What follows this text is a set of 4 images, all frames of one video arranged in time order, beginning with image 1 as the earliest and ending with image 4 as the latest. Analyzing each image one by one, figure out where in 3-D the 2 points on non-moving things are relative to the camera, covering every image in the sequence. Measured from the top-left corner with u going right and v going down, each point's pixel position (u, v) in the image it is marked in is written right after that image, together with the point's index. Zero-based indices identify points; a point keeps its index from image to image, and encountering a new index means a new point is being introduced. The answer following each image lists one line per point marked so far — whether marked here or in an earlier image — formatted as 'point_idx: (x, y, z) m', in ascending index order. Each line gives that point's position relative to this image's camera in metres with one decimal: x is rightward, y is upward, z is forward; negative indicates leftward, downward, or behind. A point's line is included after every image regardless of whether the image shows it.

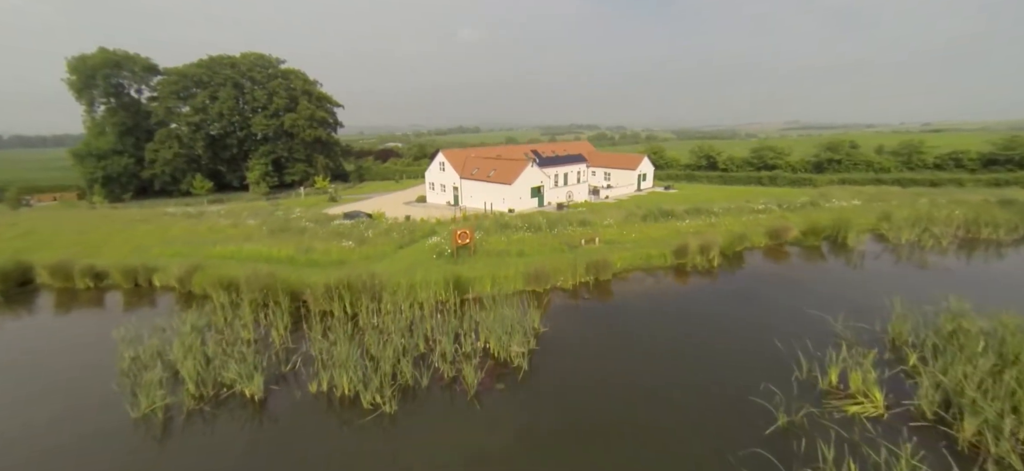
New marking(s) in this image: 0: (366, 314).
0: (-3.2, -1.7, +9.4) m
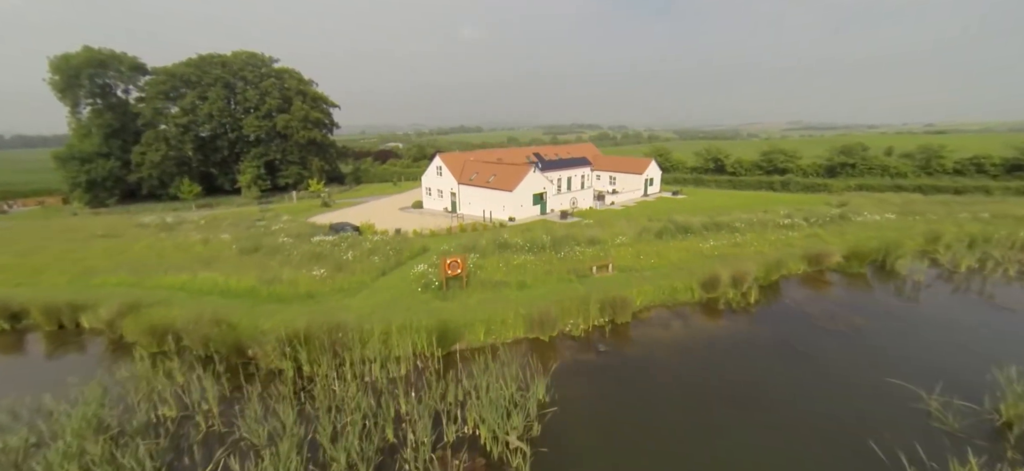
0: (-3.3, -2.5, +7.4) m
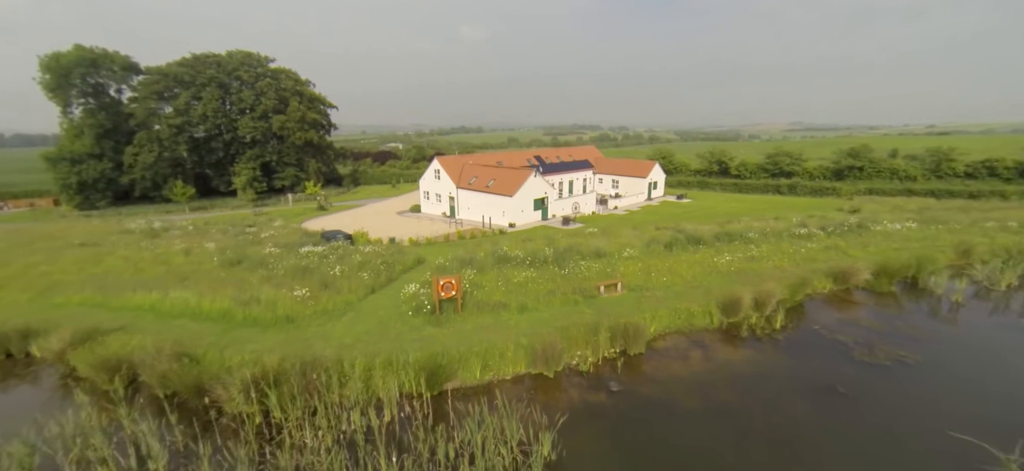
0: (-3.3, -2.9, +6.3) m
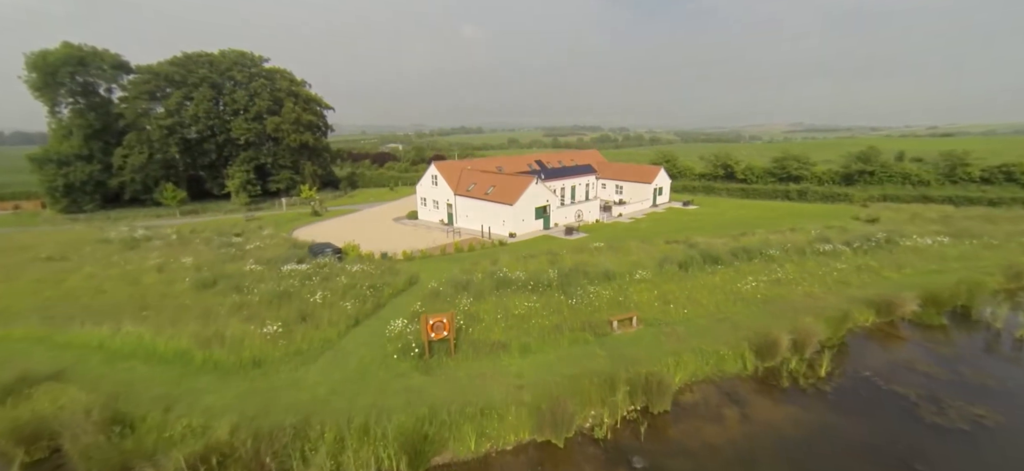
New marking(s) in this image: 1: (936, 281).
0: (-3.2, -3.6, +4.9) m
1: (+13.0, -1.4, +13.2) m
